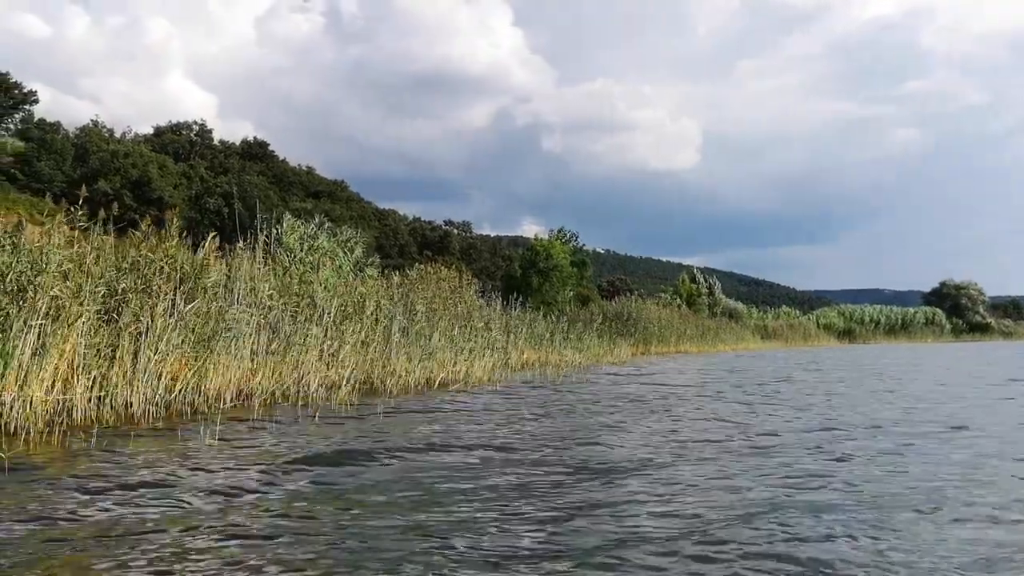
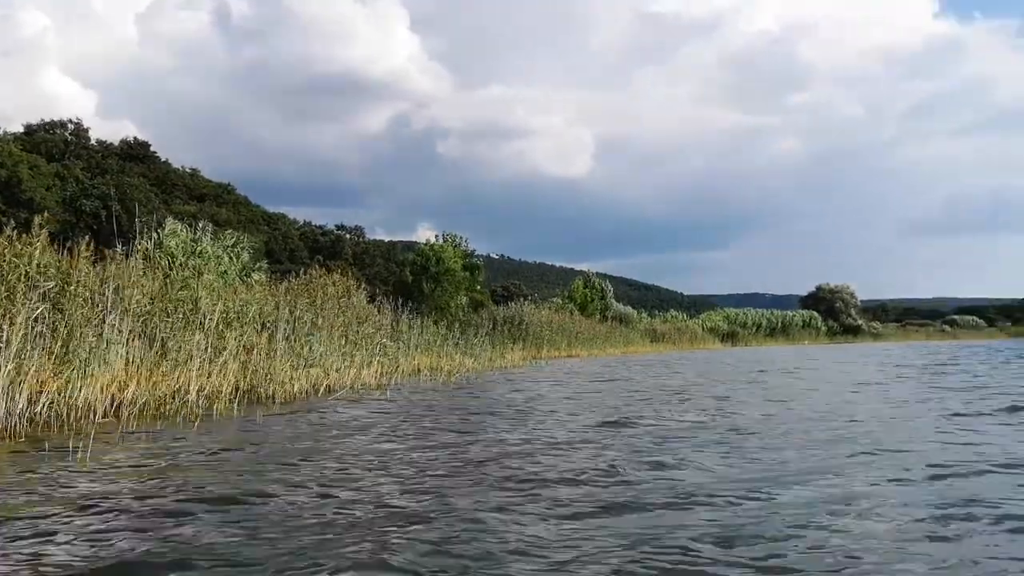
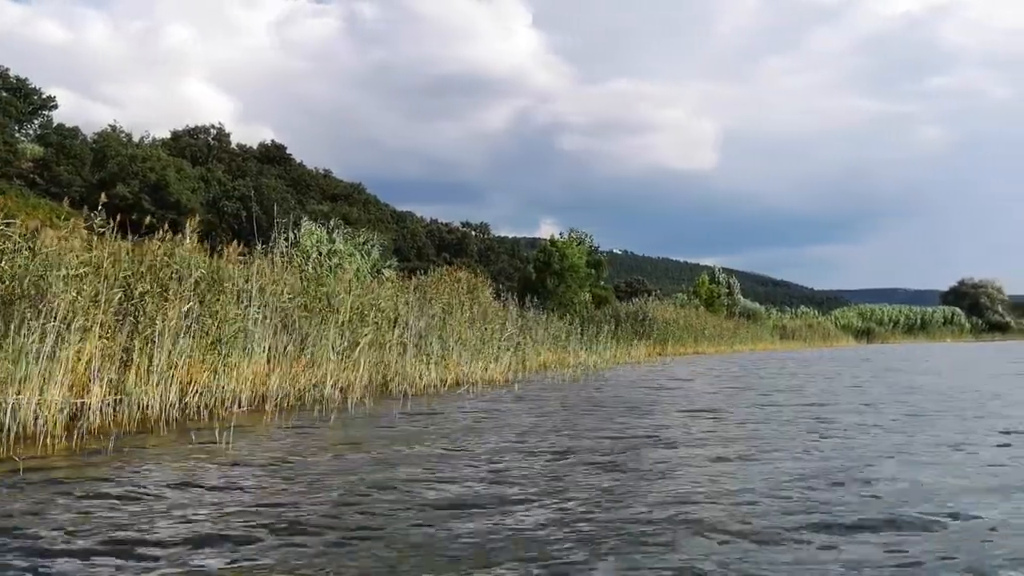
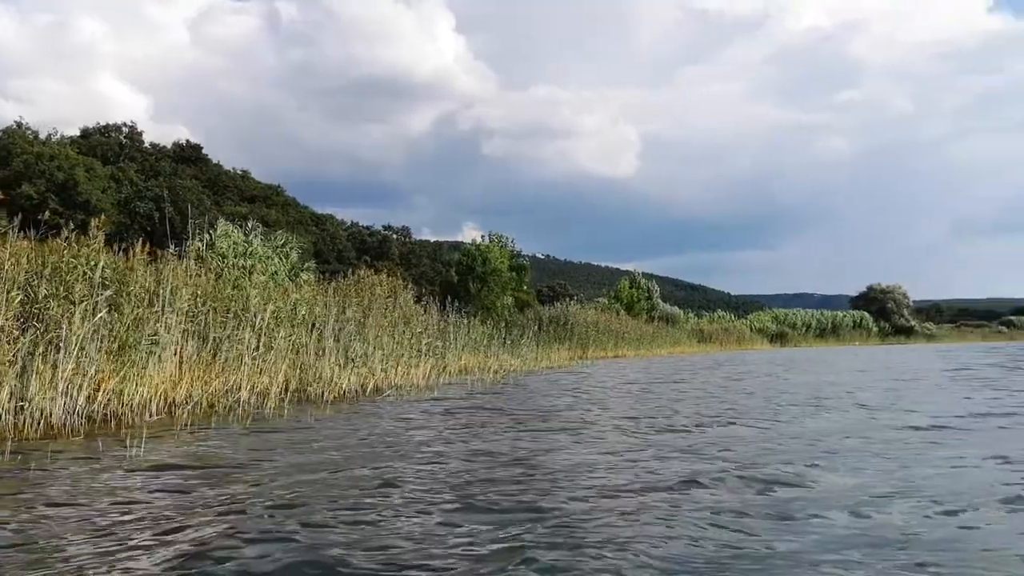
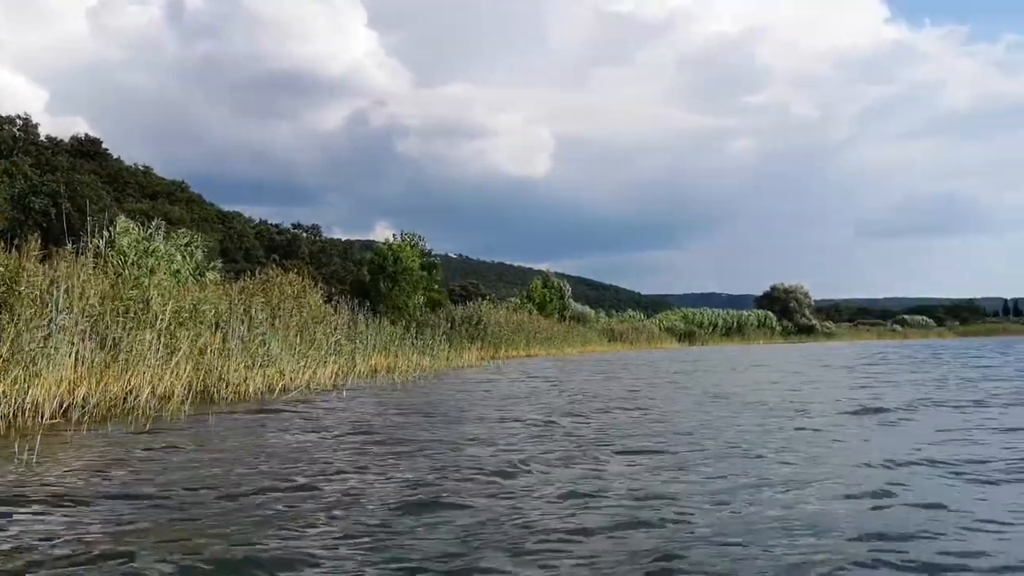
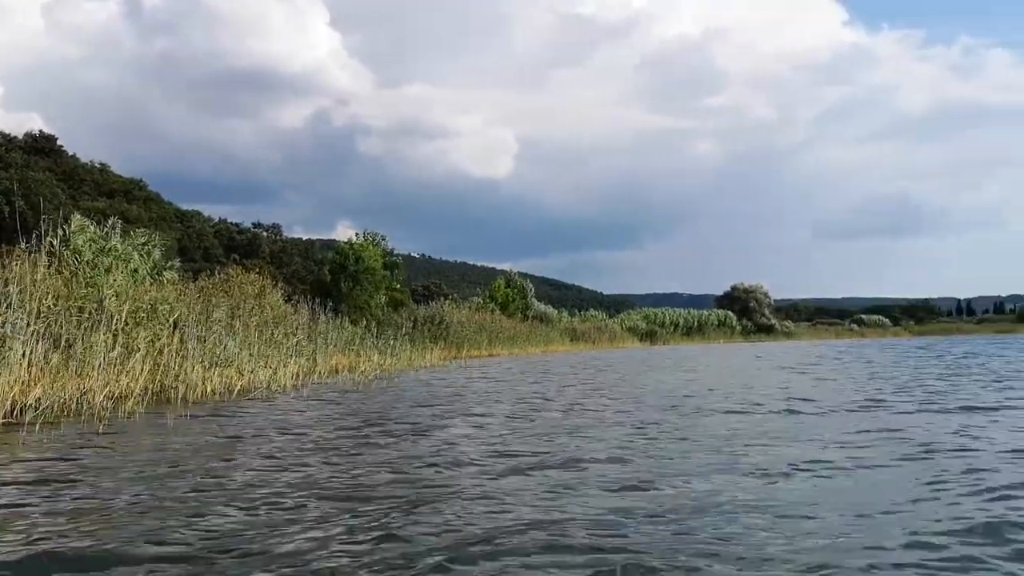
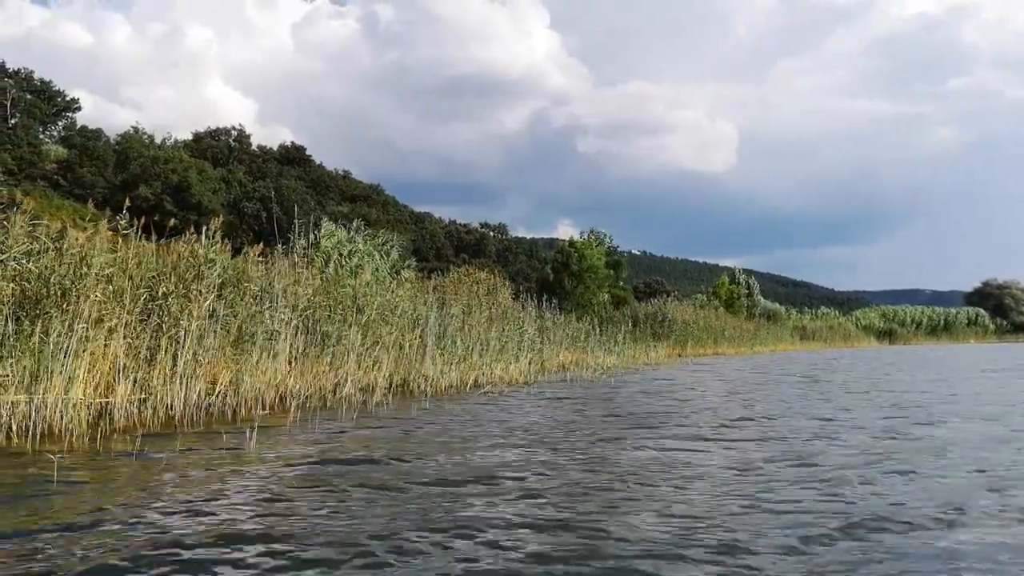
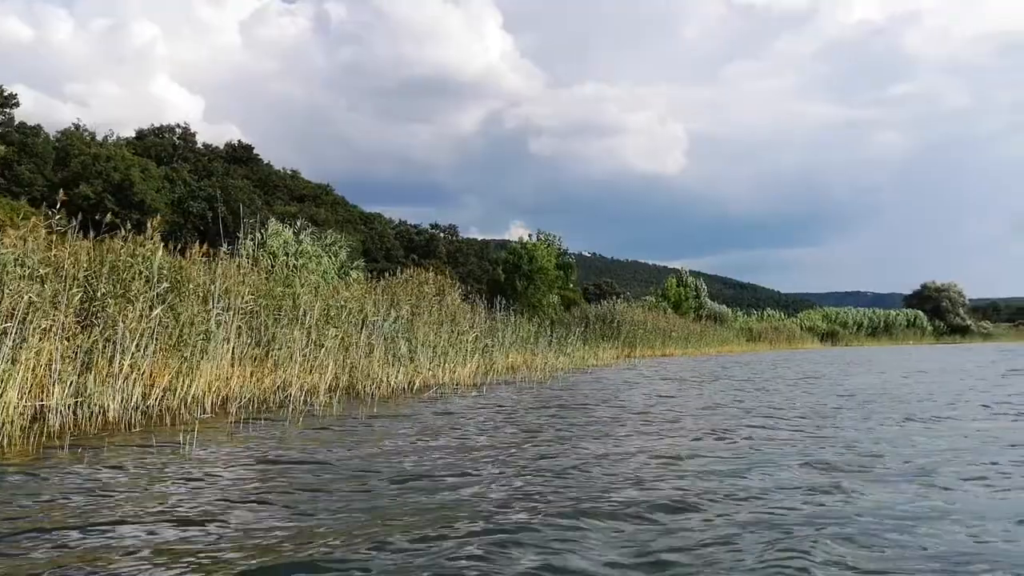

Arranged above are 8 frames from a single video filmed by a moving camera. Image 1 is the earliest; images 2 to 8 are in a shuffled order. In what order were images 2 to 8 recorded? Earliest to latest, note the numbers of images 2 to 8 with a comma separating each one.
7, 3, 8, 4, 2, 5, 6
